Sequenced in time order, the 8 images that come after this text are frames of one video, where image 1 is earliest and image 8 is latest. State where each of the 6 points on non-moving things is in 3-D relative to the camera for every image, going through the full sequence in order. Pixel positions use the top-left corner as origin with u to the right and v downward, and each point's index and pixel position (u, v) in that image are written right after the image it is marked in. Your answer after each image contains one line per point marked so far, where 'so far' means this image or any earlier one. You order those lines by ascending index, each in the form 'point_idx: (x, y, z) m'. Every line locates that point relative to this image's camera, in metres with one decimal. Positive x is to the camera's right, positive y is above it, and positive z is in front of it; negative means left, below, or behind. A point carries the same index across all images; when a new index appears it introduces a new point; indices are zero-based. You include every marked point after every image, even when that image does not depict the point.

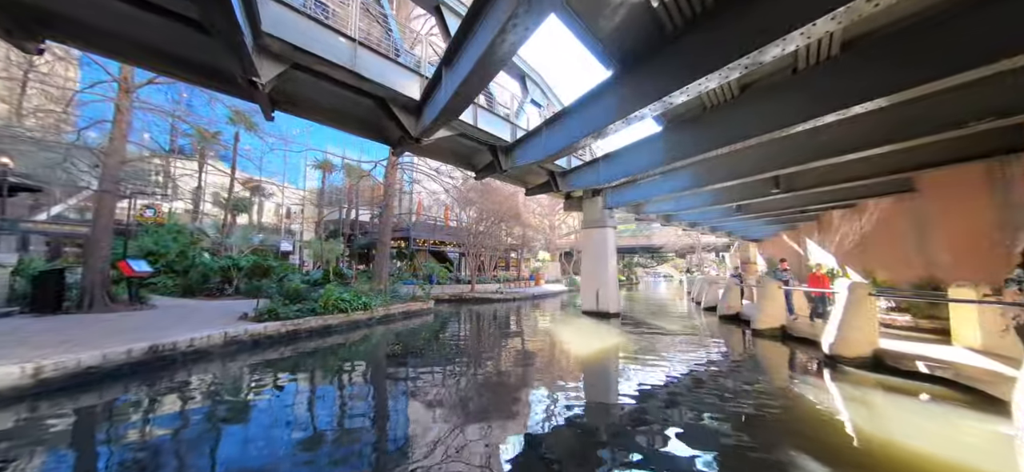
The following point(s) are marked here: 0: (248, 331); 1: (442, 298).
0: (-4.9, -1.8, +6.5) m
1: (-3.5, -3.2, +17.4) m
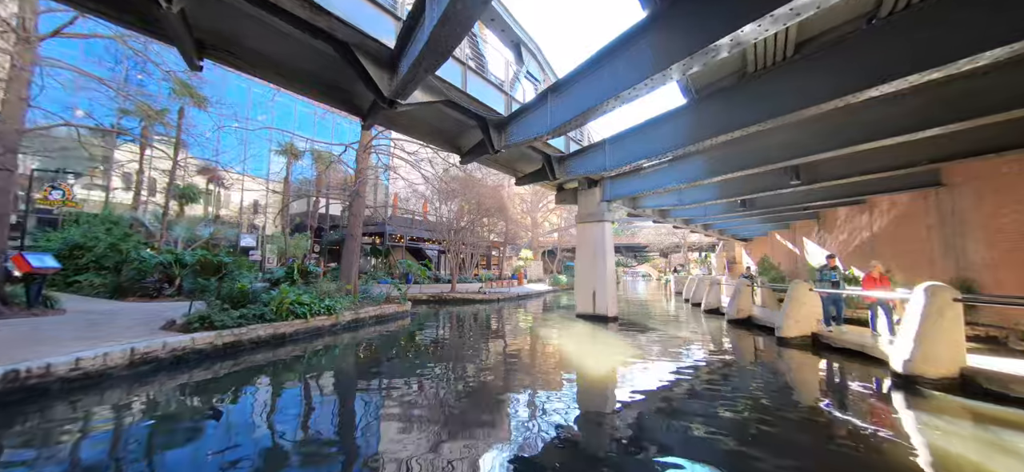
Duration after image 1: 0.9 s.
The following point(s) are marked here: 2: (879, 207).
0: (-5.0, -1.6, +5.0) m
1: (-4.2, -3.0, +16.1) m
2: (+9.4, +0.8, +8.8) m
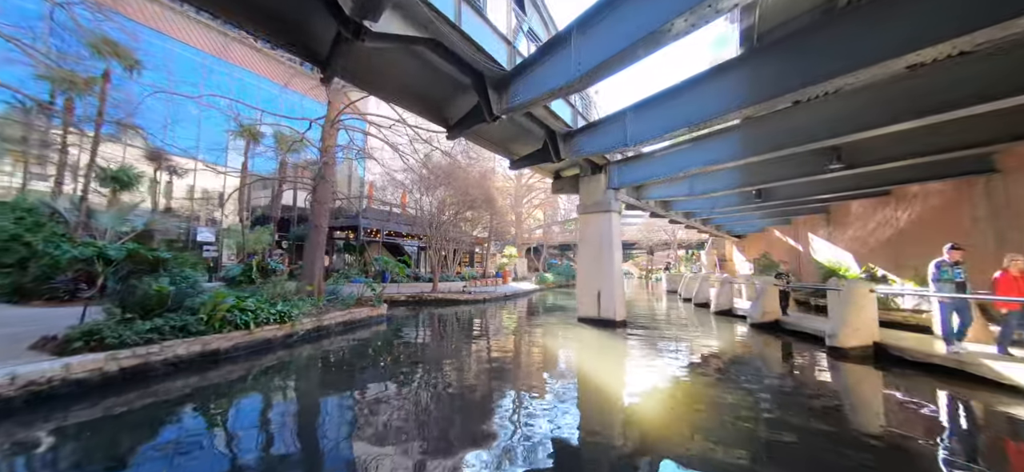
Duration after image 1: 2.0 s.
0: (-4.9, -1.4, +3.5) m
1: (-4.8, -2.7, +14.6) m
2: (+9.3, +0.9, +8.1) m
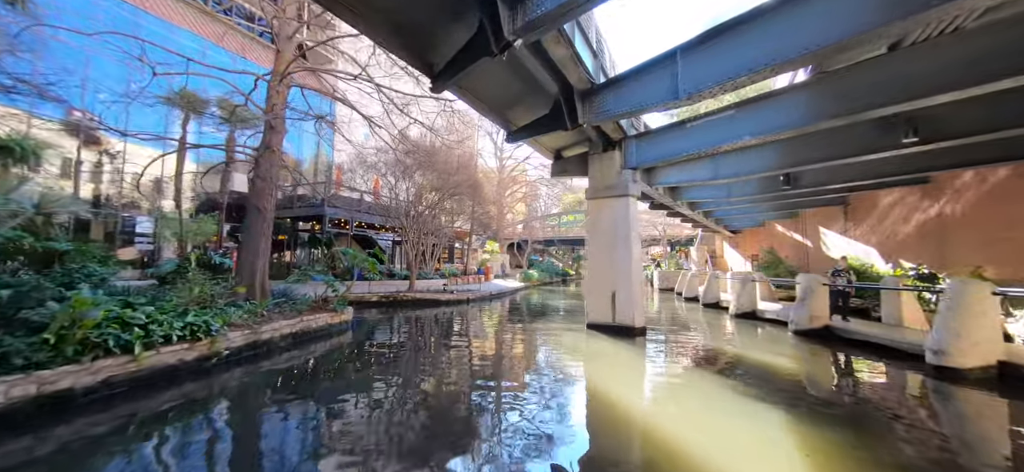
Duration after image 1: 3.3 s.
0: (-4.7, -1.2, +1.7) m
1: (-5.3, -2.4, +12.8) m
2: (+9.2, +1.1, +7.2) m
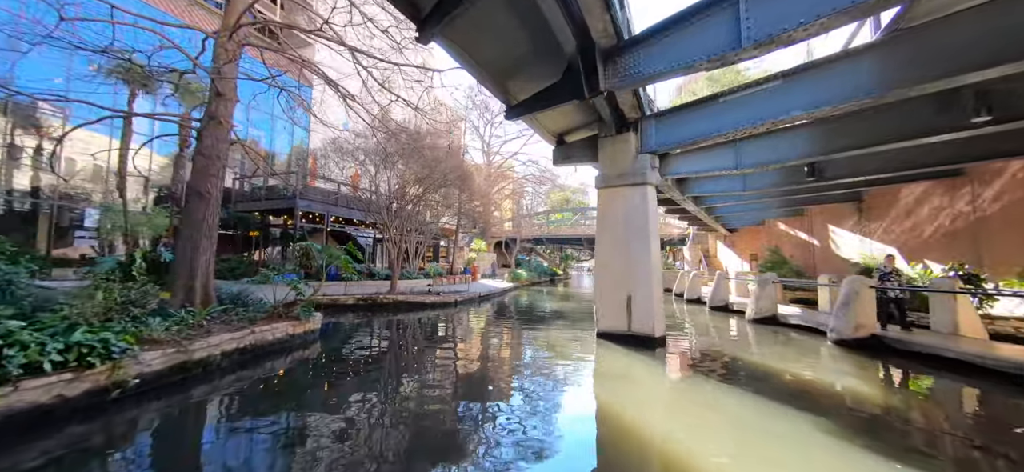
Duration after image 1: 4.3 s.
0: (-4.5, -1.1, +0.5) m
1: (-5.5, -2.2, +11.5) m
2: (+9.2, +1.1, +6.6) m
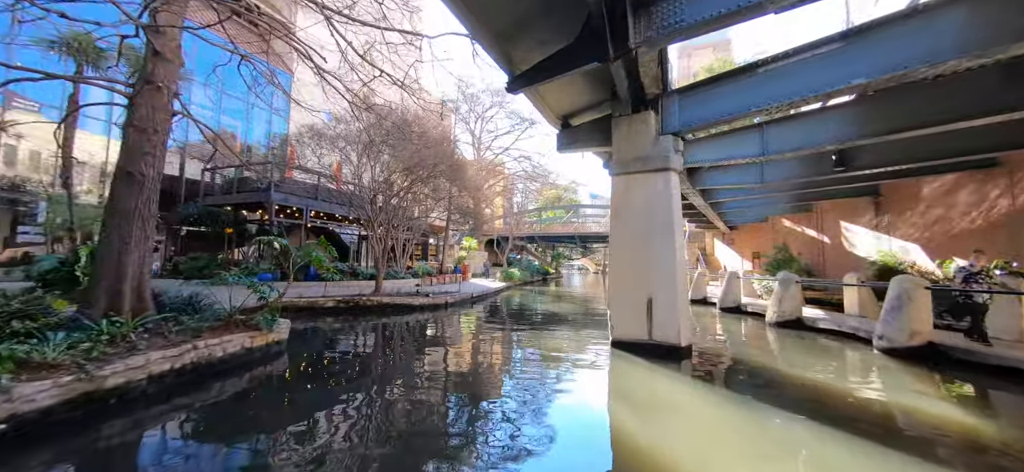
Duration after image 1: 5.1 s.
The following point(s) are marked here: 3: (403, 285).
0: (-4.3, -1.0, -0.4) m
1: (-5.7, -2.1, +10.5) m
2: (+9.2, +1.2, +6.1) m
3: (-4.6, -2.0, +14.4) m
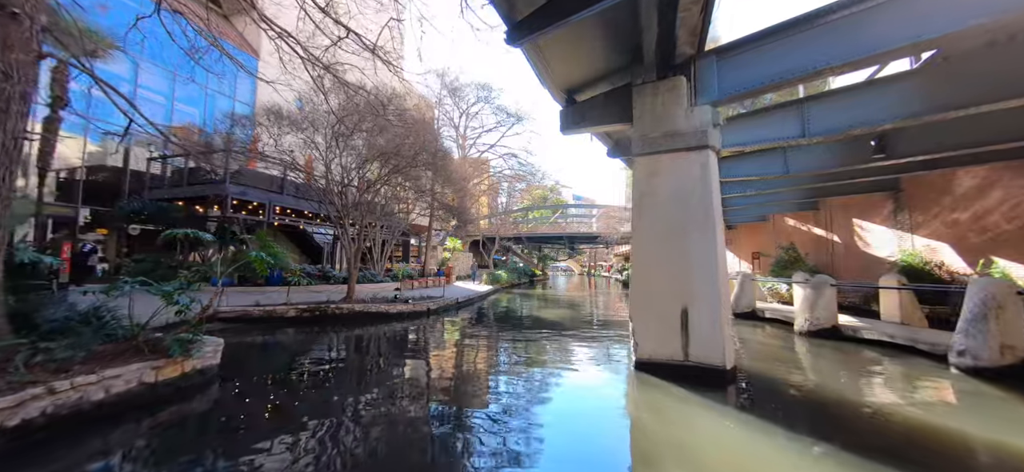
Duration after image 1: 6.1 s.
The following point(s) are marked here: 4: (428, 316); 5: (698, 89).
0: (-4.0, -0.9, -1.7) m
1: (-5.9, -2.1, +9.2) m
2: (+9.1, +1.3, +5.4) m
3: (-5.0, -2.0, +13.1) m
4: (-2.8, -2.6, +11.4) m
5: (+2.3, +1.8, +4.3) m
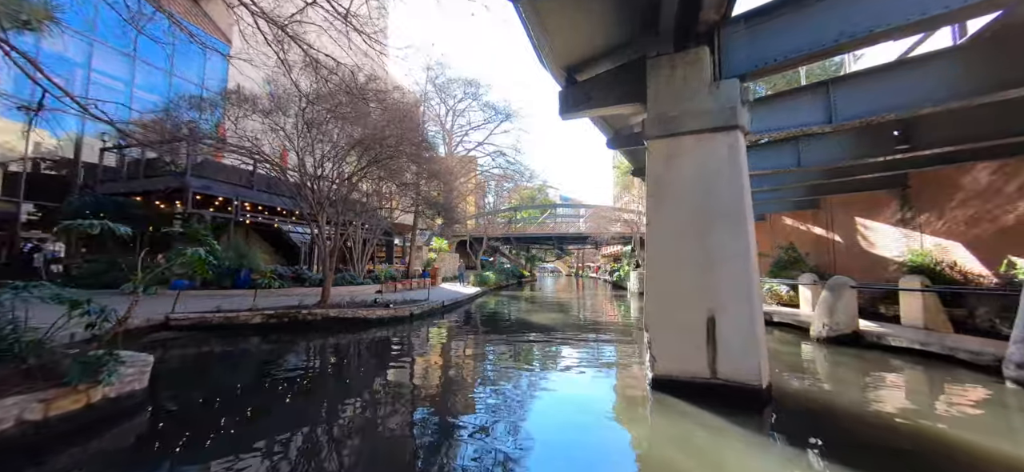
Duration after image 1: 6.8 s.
0: (-3.8, -0.8, -2.6) m
1: (-6.2, -2.0, +8.3) m
2: (+9.0, +1.3, +5.1) m
3: (-5.4, -2.0, +12.2) m
4: (-3.1, -2.6, +10.6) m
5: (+2.3, +1.8, +3.7) m
